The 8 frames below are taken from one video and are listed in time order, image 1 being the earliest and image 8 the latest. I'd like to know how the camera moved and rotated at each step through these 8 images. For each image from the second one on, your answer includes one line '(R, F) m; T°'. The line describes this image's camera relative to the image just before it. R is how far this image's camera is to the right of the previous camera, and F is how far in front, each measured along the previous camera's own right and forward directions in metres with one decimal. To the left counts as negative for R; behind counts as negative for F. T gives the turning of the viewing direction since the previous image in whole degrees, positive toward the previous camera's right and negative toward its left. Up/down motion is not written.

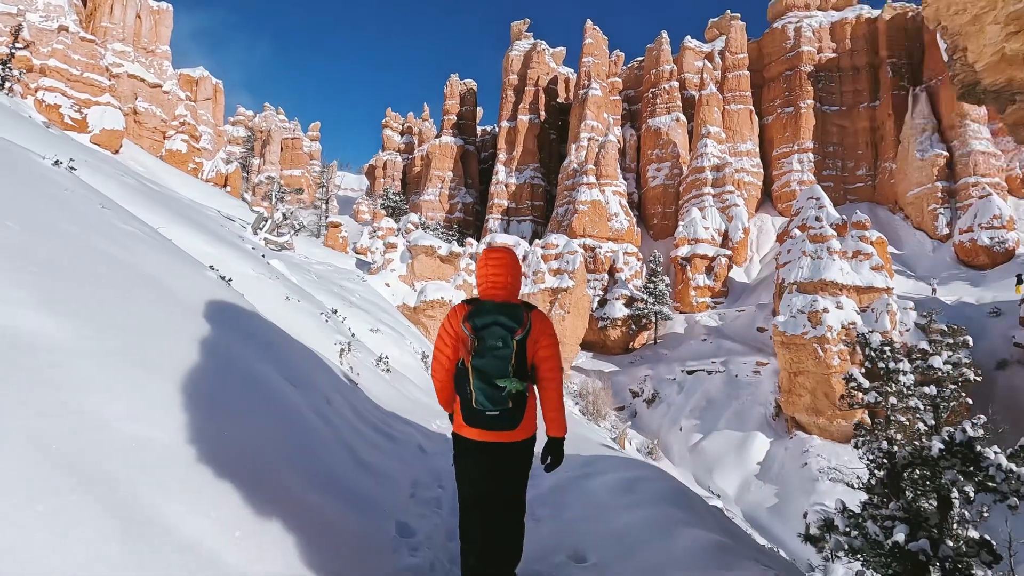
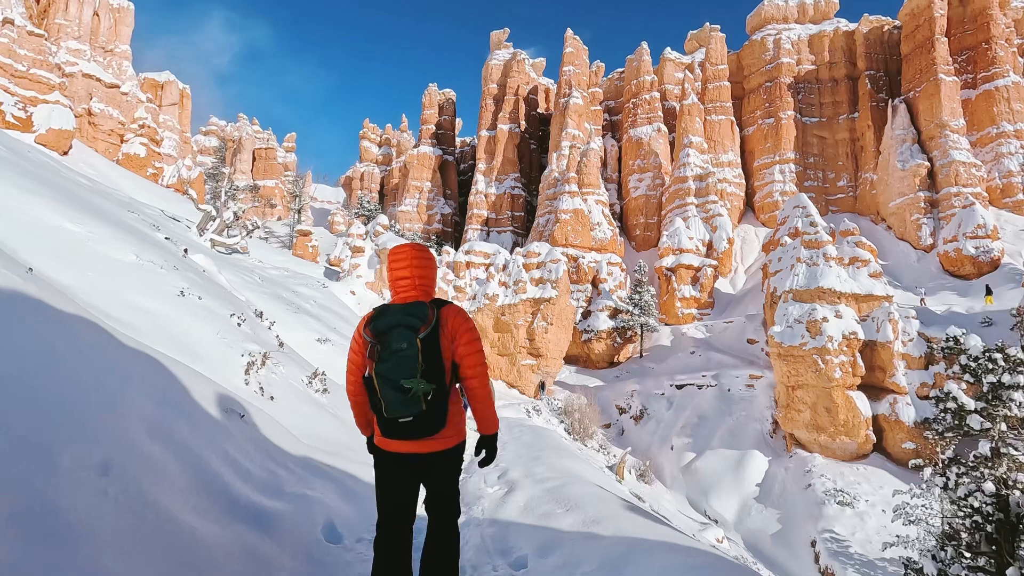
(0.0, +1.5) m; +2°
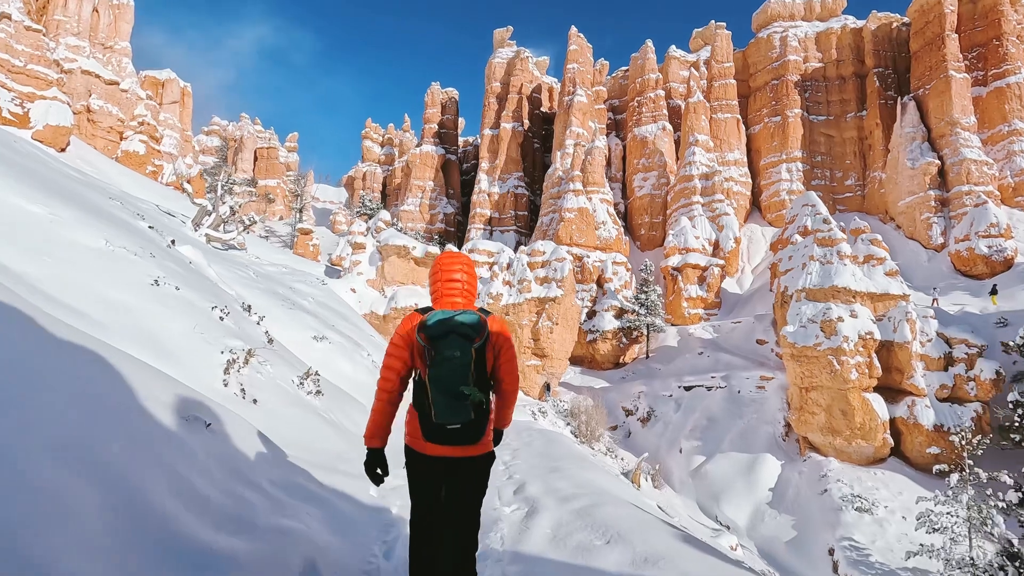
(-0.1, +0.5) m; 0°
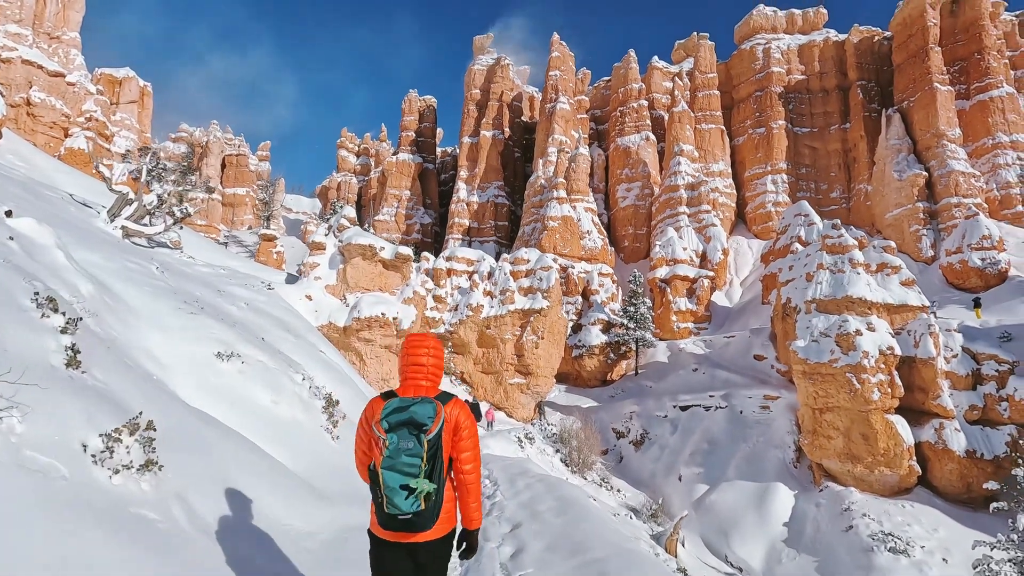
(-0.2, +2.1) m; +3°
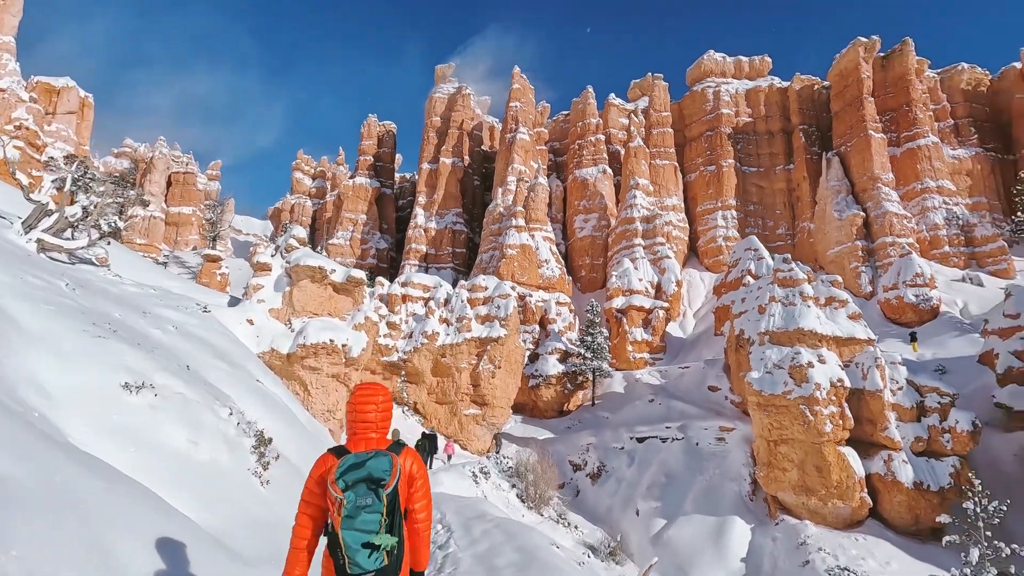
(0.0, +0.5) m; +5°
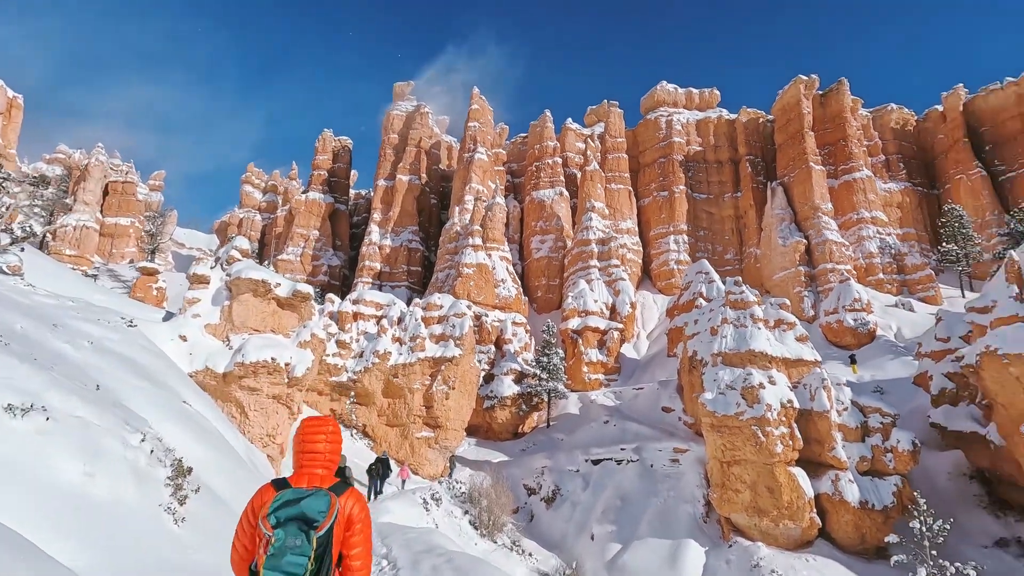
(0.0, +0.4) m; +5°
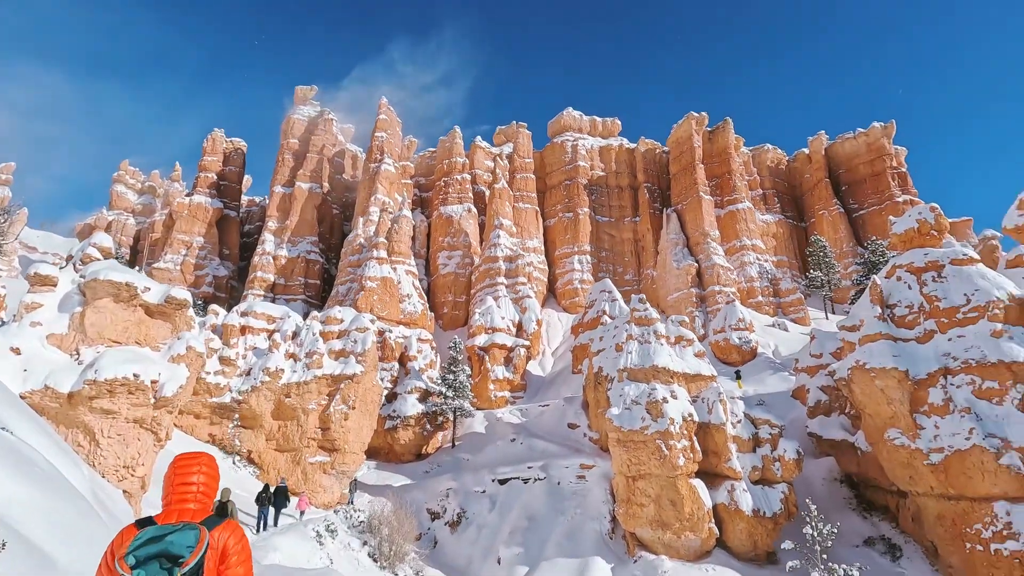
(-0.2, +0.7) m; +11°
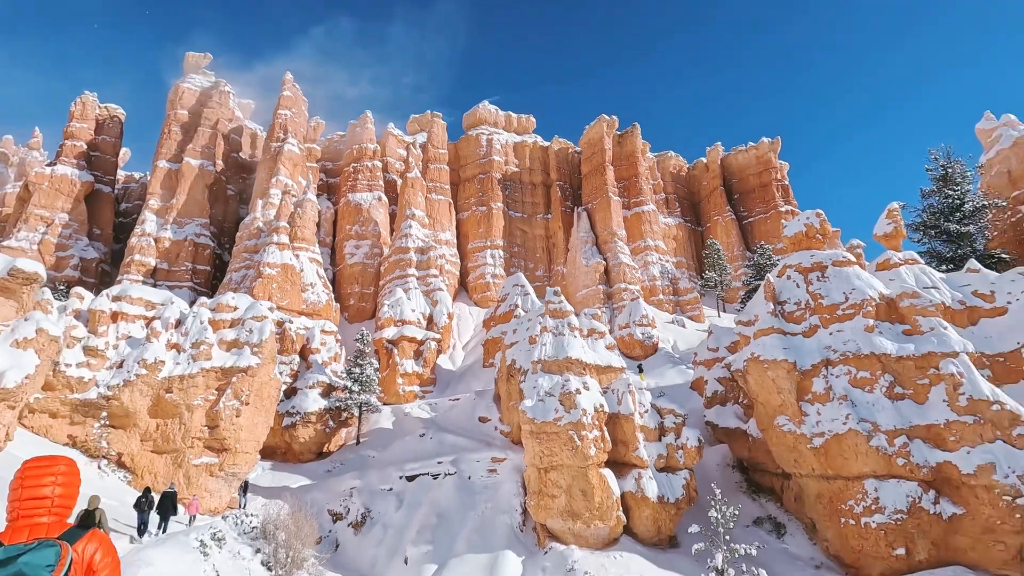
(-0.1, +0.6) m; +11°
